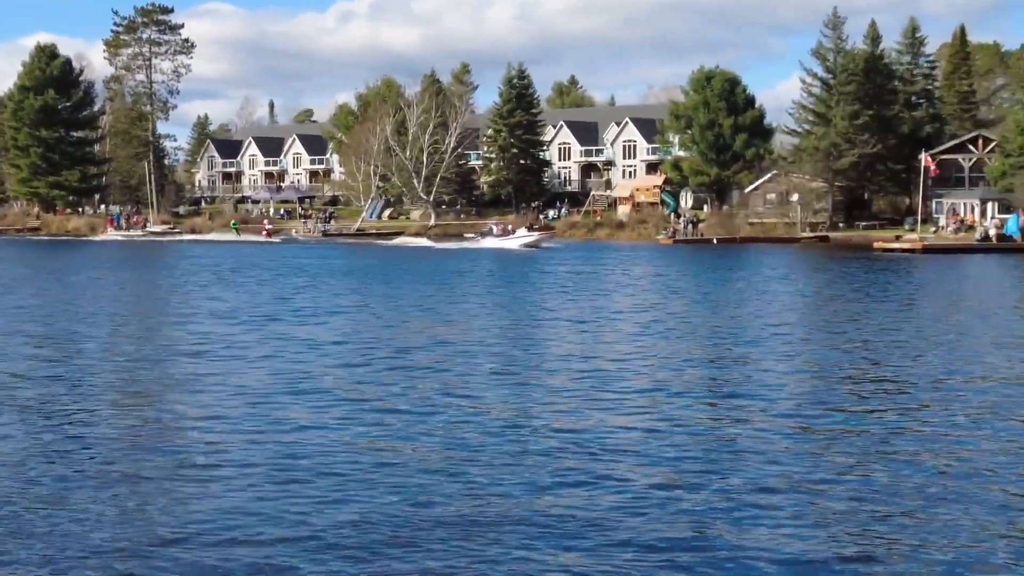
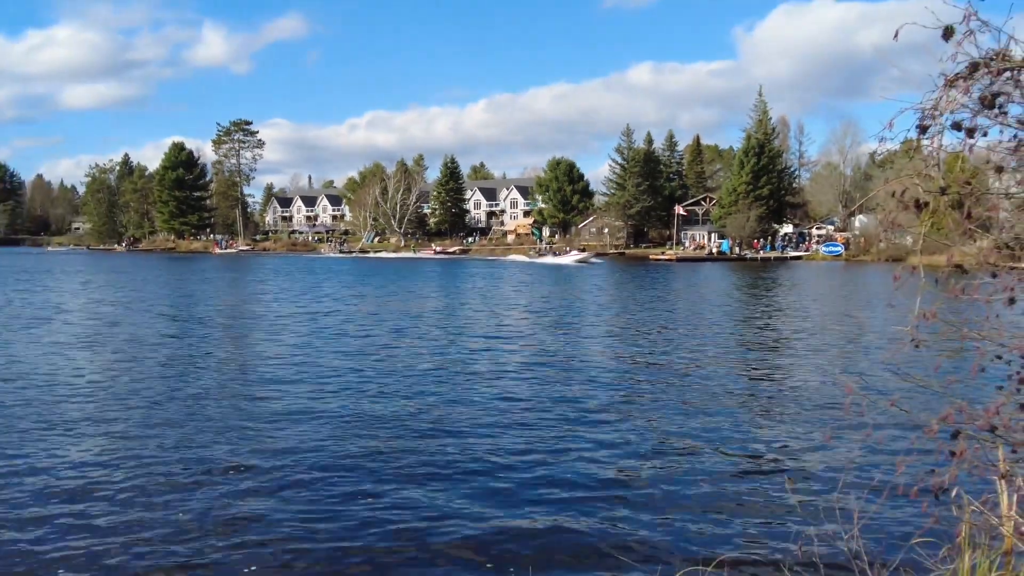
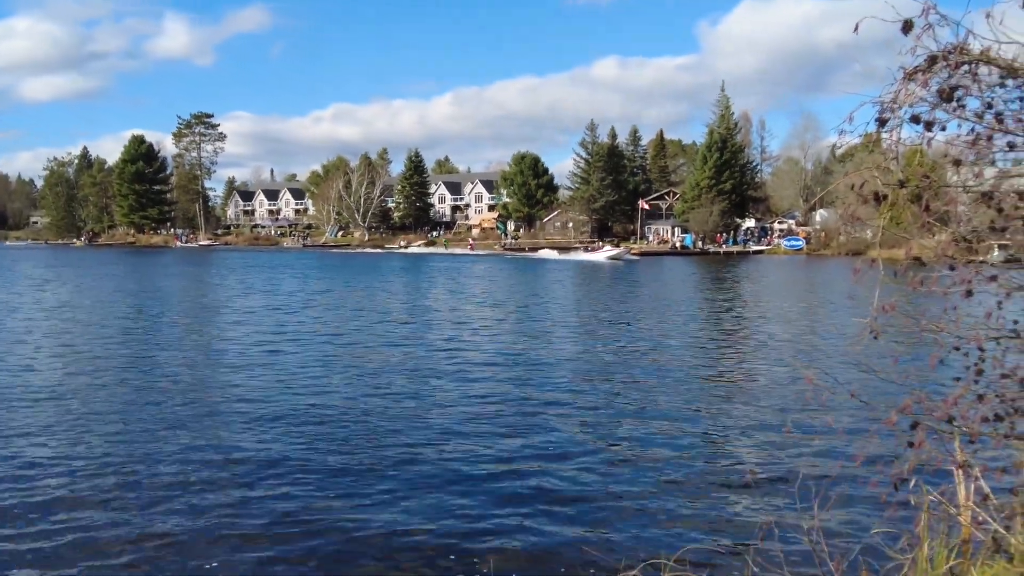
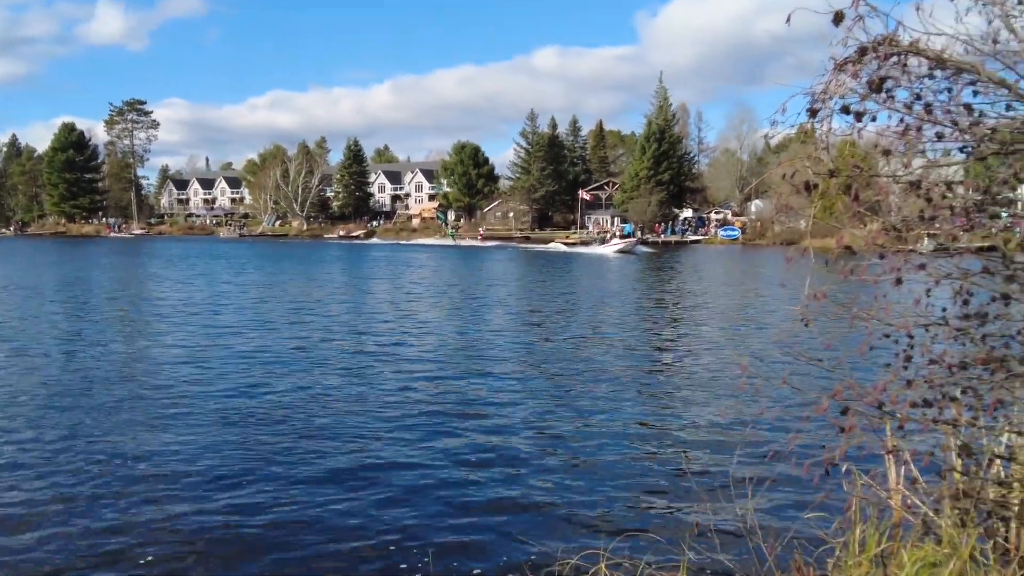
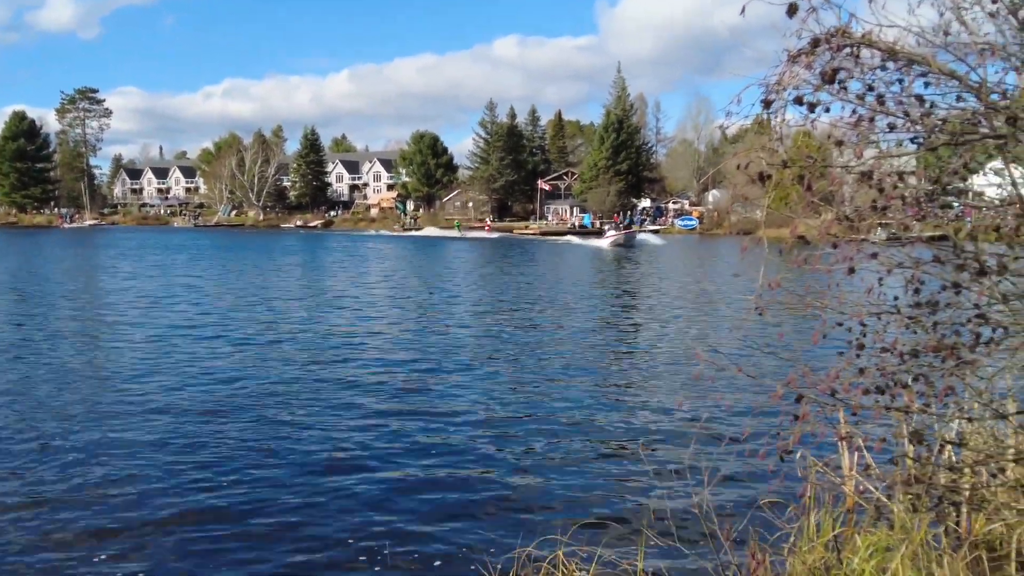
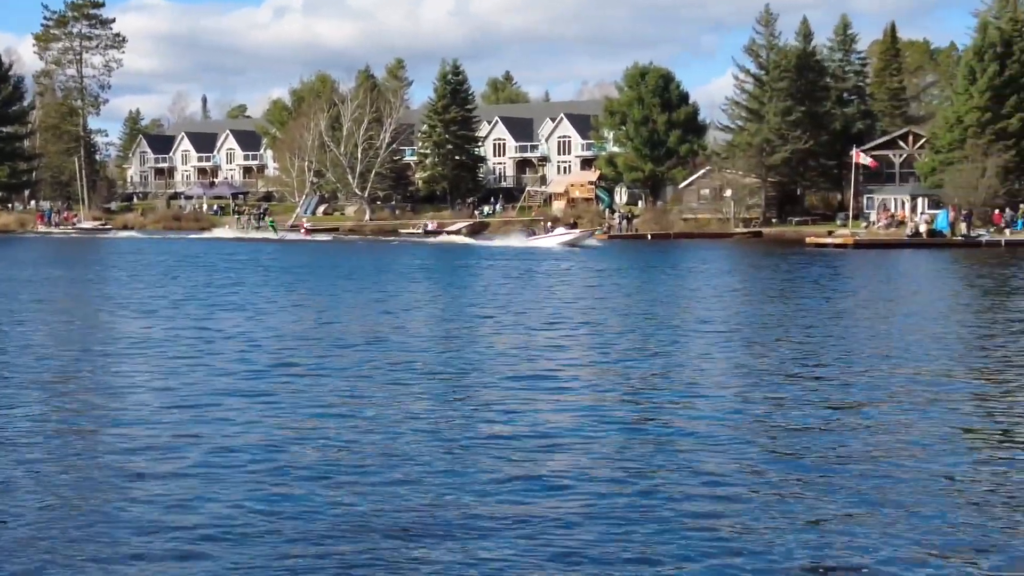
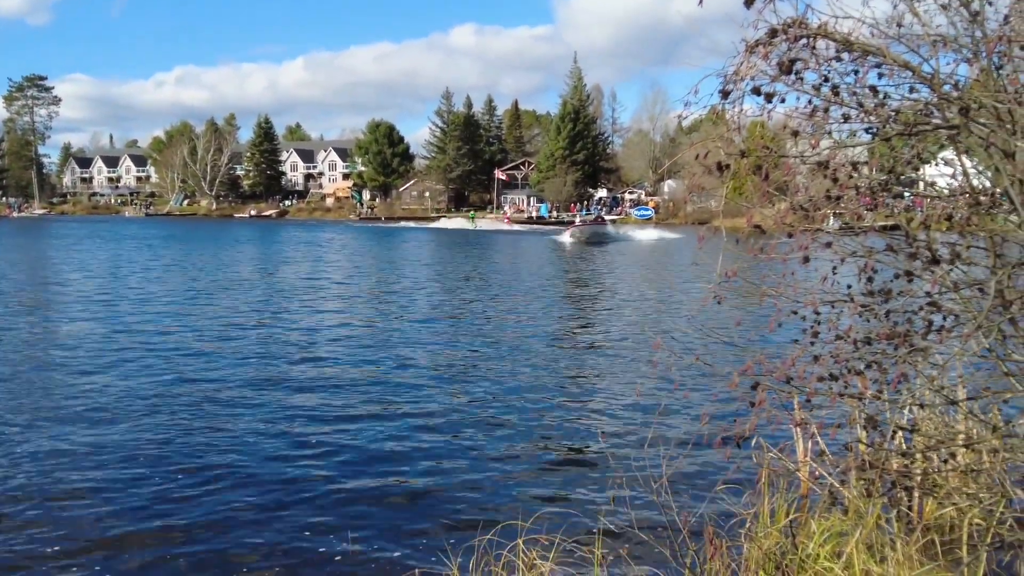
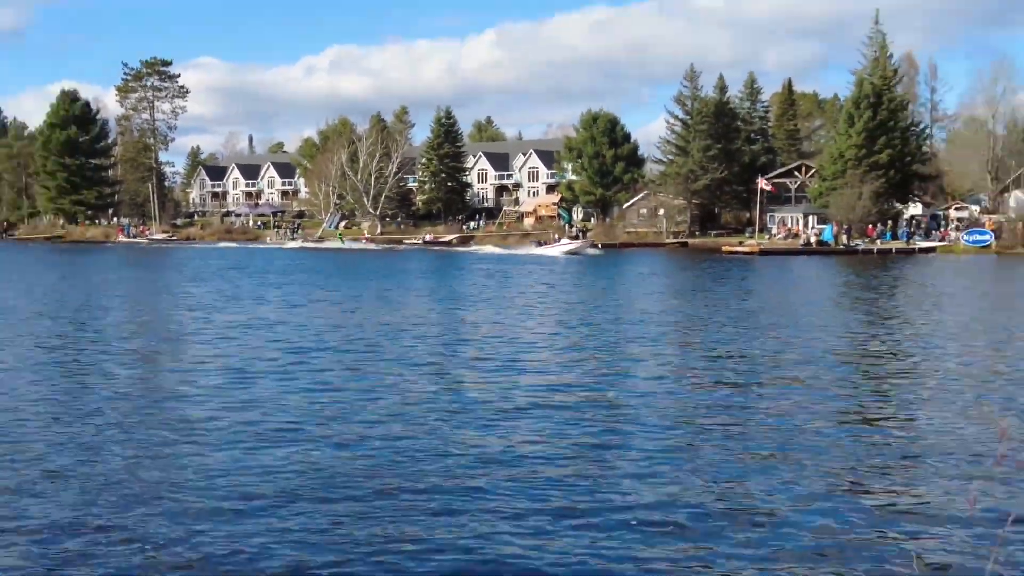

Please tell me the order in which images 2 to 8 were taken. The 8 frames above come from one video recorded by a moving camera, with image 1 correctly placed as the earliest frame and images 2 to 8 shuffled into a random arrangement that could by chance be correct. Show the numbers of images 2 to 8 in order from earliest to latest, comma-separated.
6, 8, 2, 3, 4, 5, 7
